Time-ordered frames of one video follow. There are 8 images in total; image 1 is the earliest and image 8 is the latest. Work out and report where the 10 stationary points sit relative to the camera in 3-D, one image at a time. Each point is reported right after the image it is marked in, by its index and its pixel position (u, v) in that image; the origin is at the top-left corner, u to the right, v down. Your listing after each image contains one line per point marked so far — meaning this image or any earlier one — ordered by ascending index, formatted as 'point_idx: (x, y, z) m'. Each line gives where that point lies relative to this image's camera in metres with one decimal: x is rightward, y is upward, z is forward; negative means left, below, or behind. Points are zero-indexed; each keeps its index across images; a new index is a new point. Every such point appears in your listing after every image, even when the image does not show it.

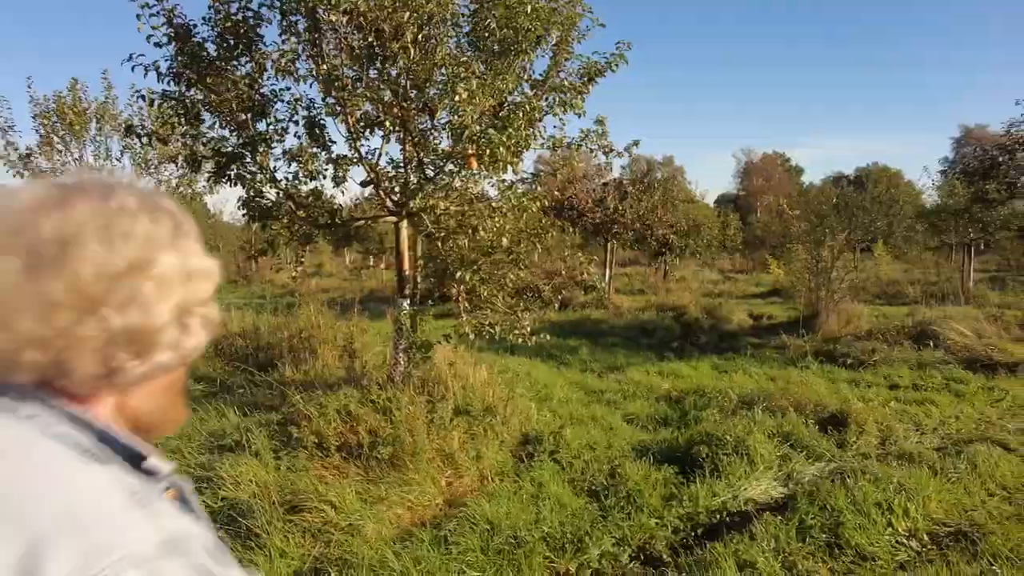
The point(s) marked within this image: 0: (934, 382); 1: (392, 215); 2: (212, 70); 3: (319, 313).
0: (+4.4, -1.0, +6.8) m
1: (-1.1, +0.6, +5.8) m
2: (-2.5, +1.8, +5.4) m
3: (-2.3, -0.3, +7.7) m
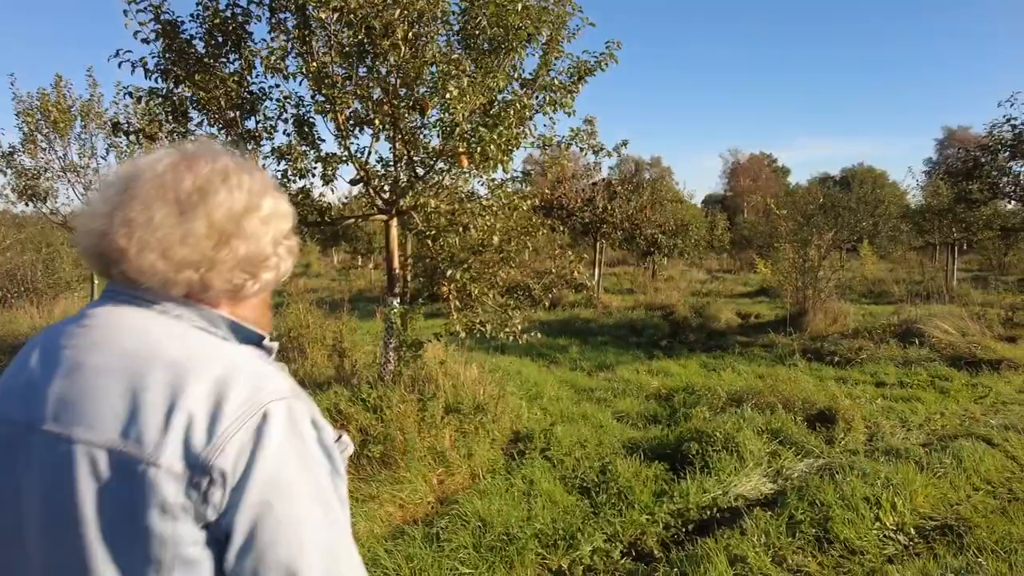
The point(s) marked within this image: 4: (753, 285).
0: (+4.3, -1.0, +6.9) m
1: (-1.1, +0.7, +5.7) m
2: (-2.6, +1.8, +5.4) m
3: (-2.4, -0.3, +7.7) m
4: (+6.6, +0.1, +18.0) m
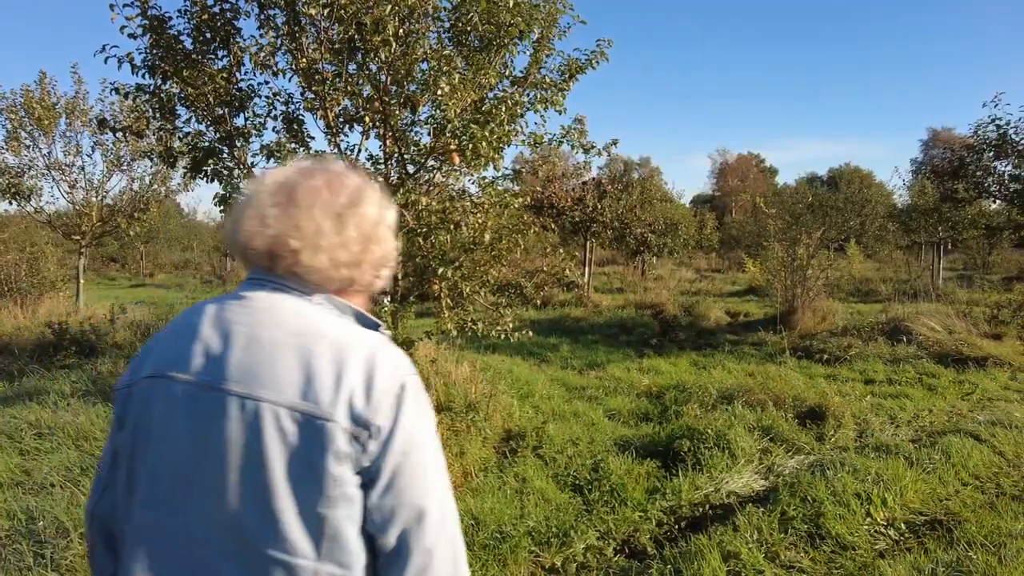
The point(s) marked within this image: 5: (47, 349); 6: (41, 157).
0: (+4.2, -0.9, +7.0) m
1: (-1.2, +0.7, +5.7) m
2: (-2.6, +1.8, +5.3) m
3: (-2.5, -0.3, +7.7) m
4: (+6.3, +0.1, +18.1) m
5: (-5.6, -0.7, +7.9) m
6: (-7.7, +2.1, +10.7) m
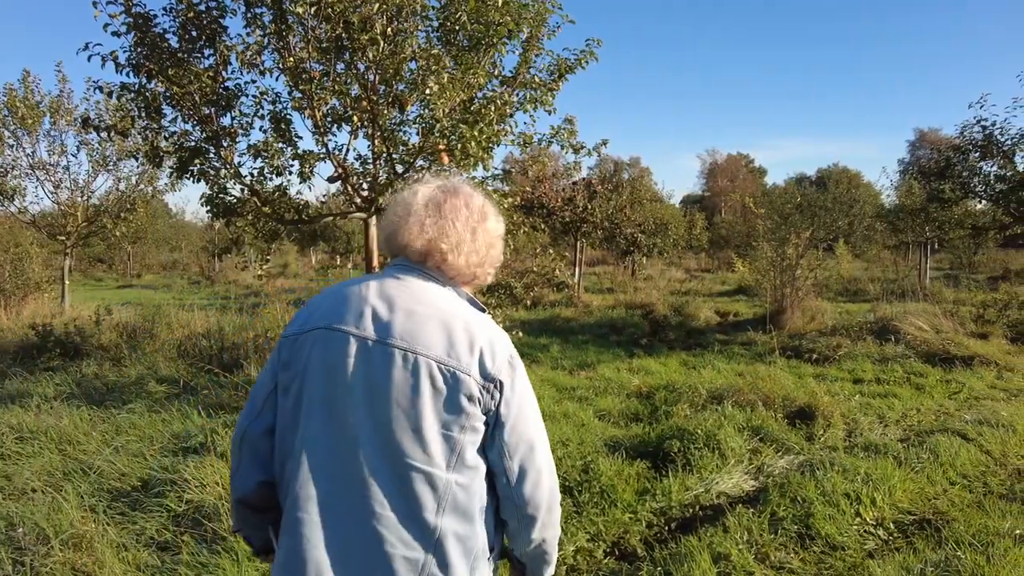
0: (+4.1, -0.9, +7.0) m
1: (-1.3, +0.7, +5.7) m
2: (-2.7, +1.8, +5.2) m
3: (-2.6, -0.3, +7.6) m
4: (+6.1, +0.1, +18.2) m
5: (-5.7, -0.7, +7.8) m
6: (-7.9, +2.1, +10.6) m
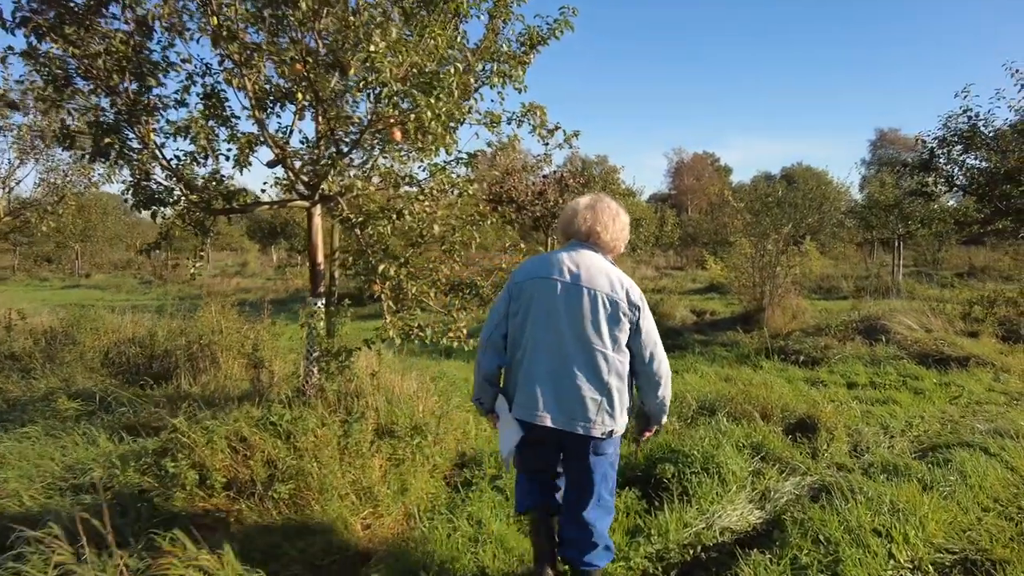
0: (+3.8, -0.9, +6.5) m
1: (-1.6, +0.7, +4.9) m
2: (-3.0, +1.8, +4.4) m
3: (-3.0, -0.3, +6.8) m
4: (+5.2, +0.2, +17.8) m
5: (-6.1, -0.8, +6.8) m
6: (-8.4, +2.1, +9.5) m
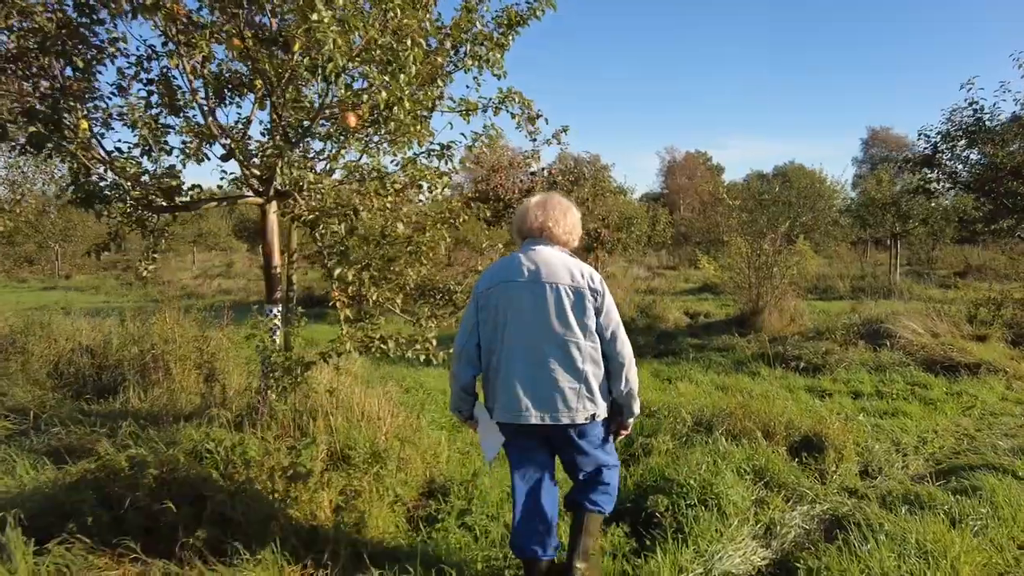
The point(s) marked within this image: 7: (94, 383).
0: (+3.6, -0.9, +6.1) m
1: (-1.7, +0.6, +4.5) m
2: (-3.1, +1.8, +3.9) m
3: (-3.2, -0.3, +6.3) m
4: (+4.9, +0.2, +17.4) m
5: (-6.3, -0.8, +6.3) m
6: (-8.6, +2.1, +9.0) m
7: (-3.7, -0.8, +5.7) m
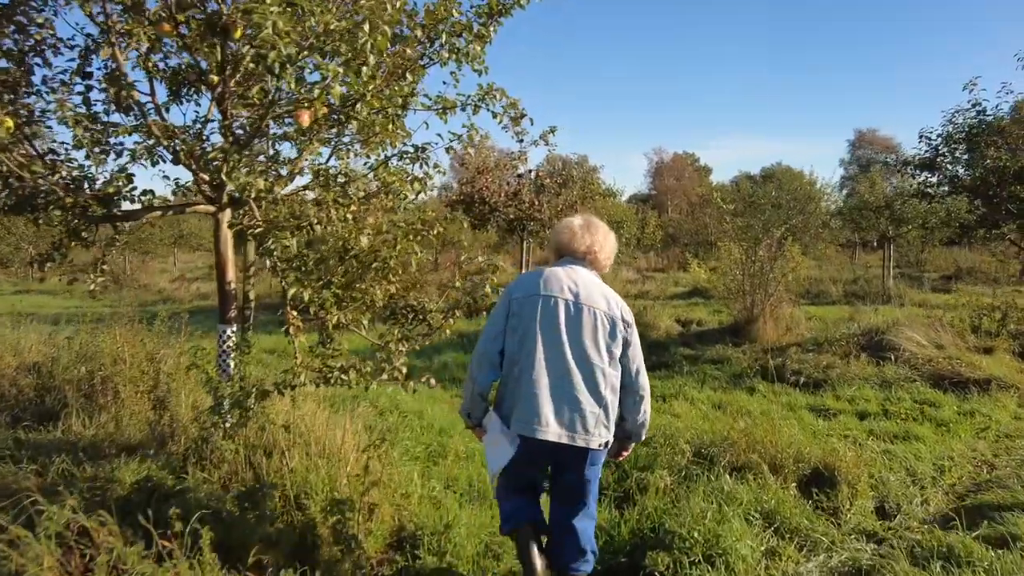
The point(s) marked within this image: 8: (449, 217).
0: (+3.5, -1.0, +5.7) m
1: (-1.9, +0.5, +4.0) m
2: (-3.2, +1.7, +3.5) m
3: (-3.3, -0.4, +5.8) m
4: (+4.6, +0.1, +17.0) m
5: (-6.4, -0.9, +5.8) m
6: (-8.8, +1.9, +8.4) m
7: (-3.8, -0.9, +5.2) m
8: (-0.4, +0.5, +4.3) m
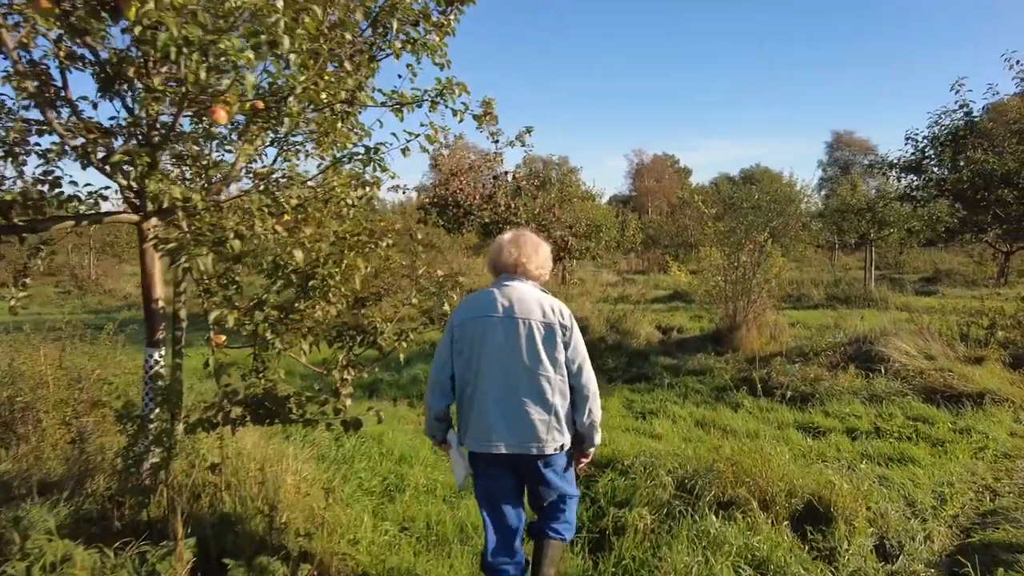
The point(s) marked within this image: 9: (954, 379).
0: (+3.2, -1.1, +5.4) m
1: (-2.1, +0.4, +3.5) m
2: (-3.4, +1.5, +3.0) m
3: (-3.6, -0.6, +5.3) m
4: (+4.0, 0.0, +16.7) m
5: (-6.7, -1.1, +5.2) m
6: (-9.1, +1.8, +7.7) m
7: (-4.0, -1.1, +4.7) m
8: (-0.6, +0.4, +3.8) m
9: (+4.3, -0.9, +6.3) m
